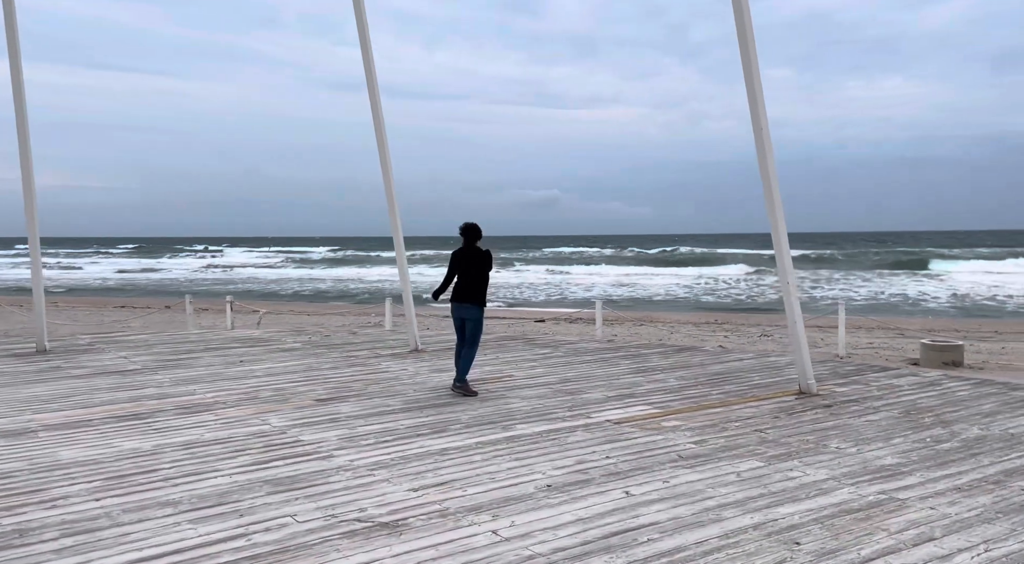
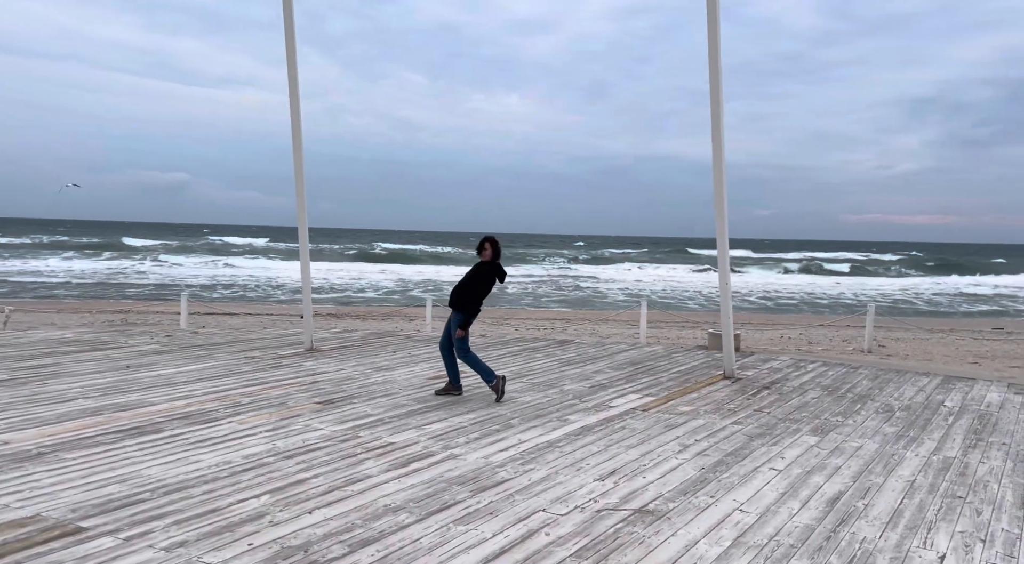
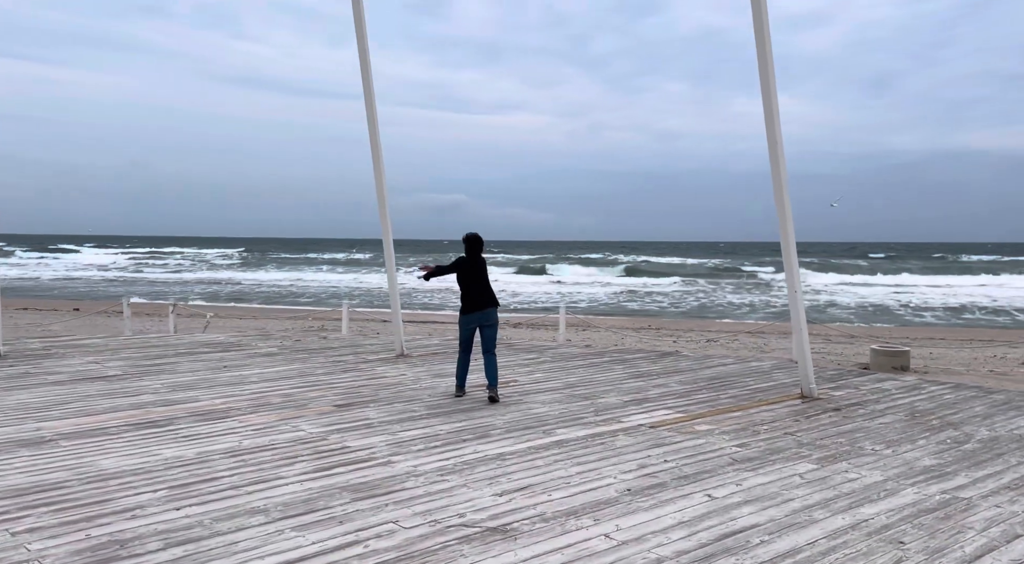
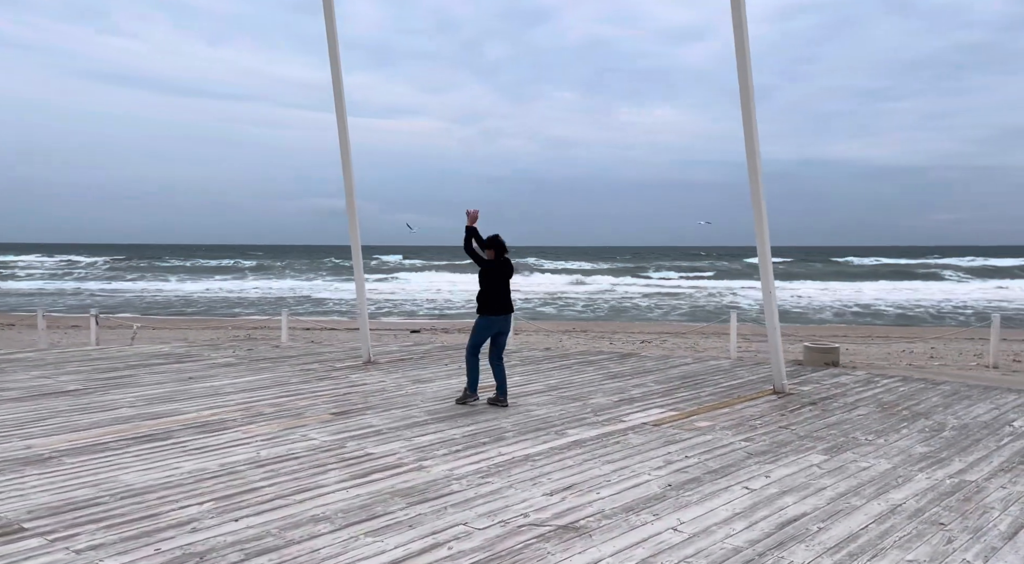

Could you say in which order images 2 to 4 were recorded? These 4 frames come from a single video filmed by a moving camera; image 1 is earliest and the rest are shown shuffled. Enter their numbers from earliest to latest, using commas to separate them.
3, 4, 2
